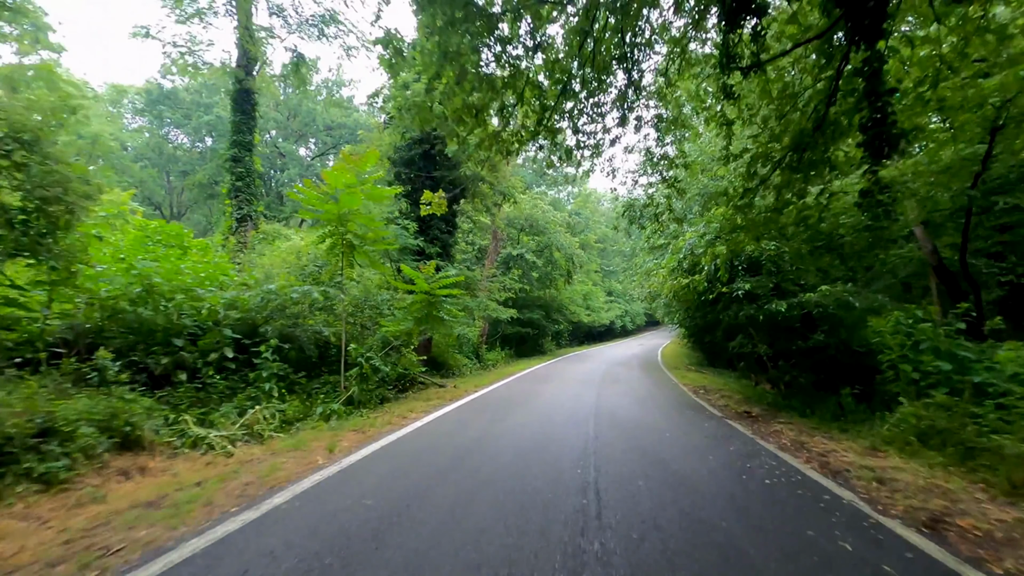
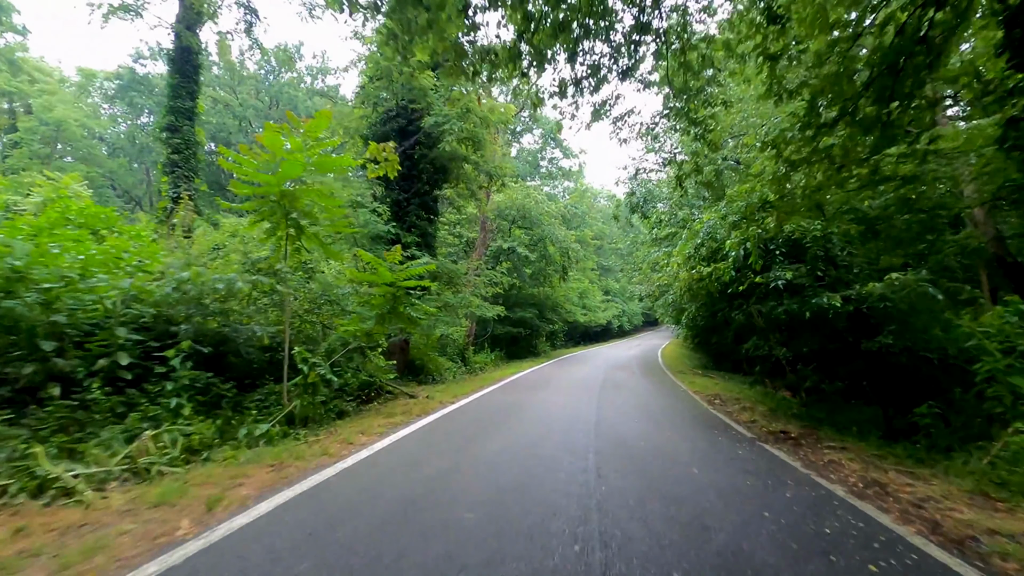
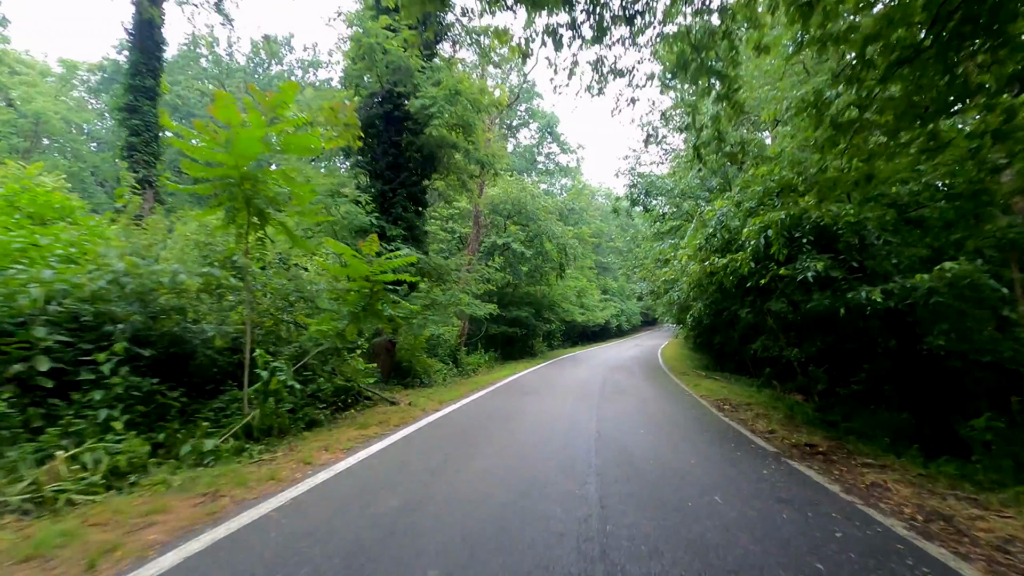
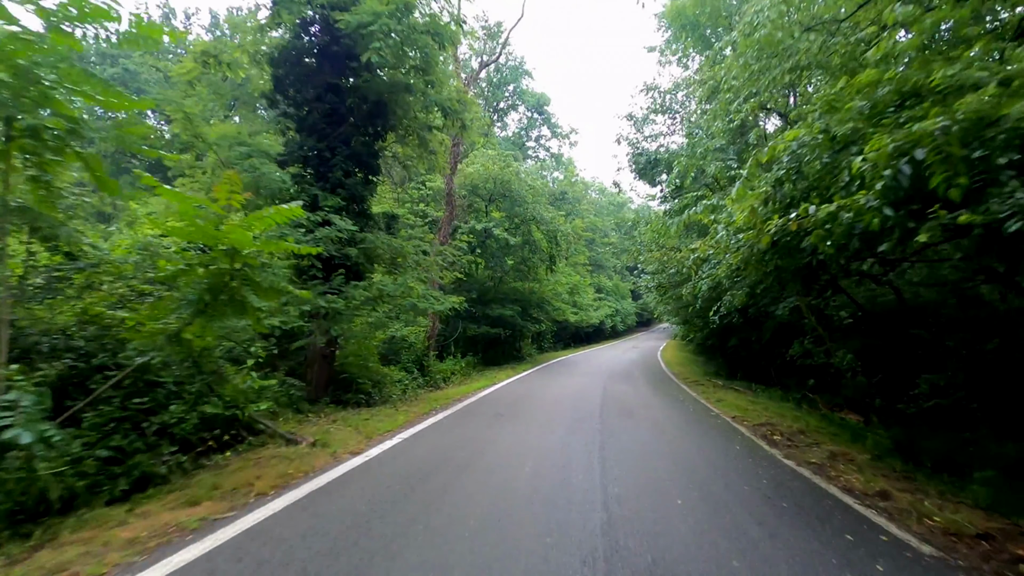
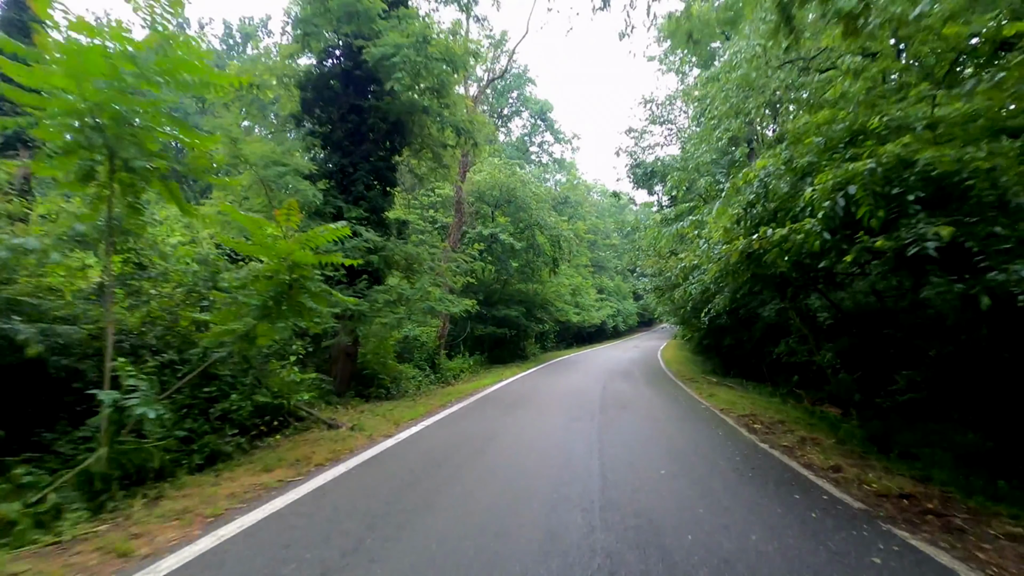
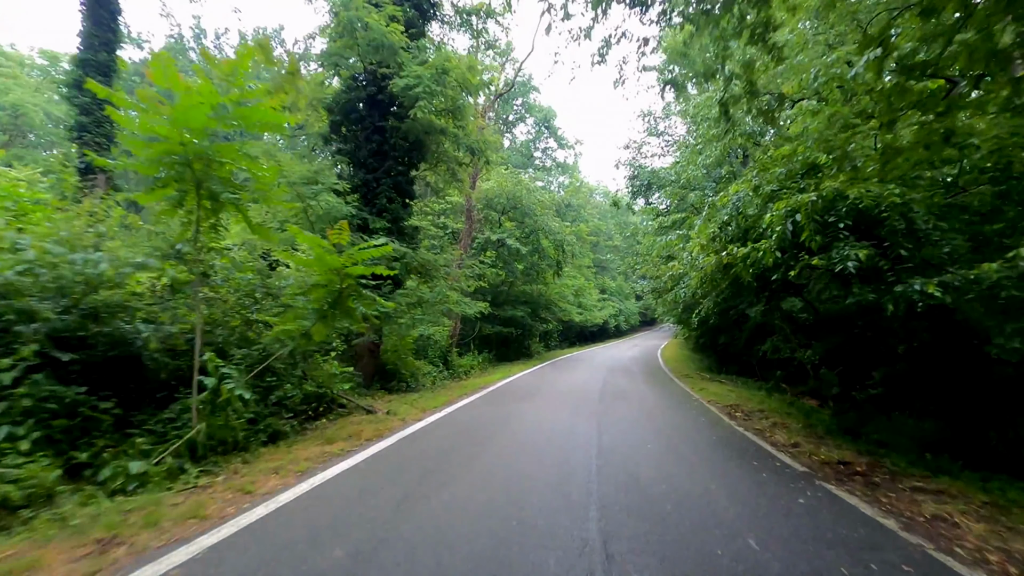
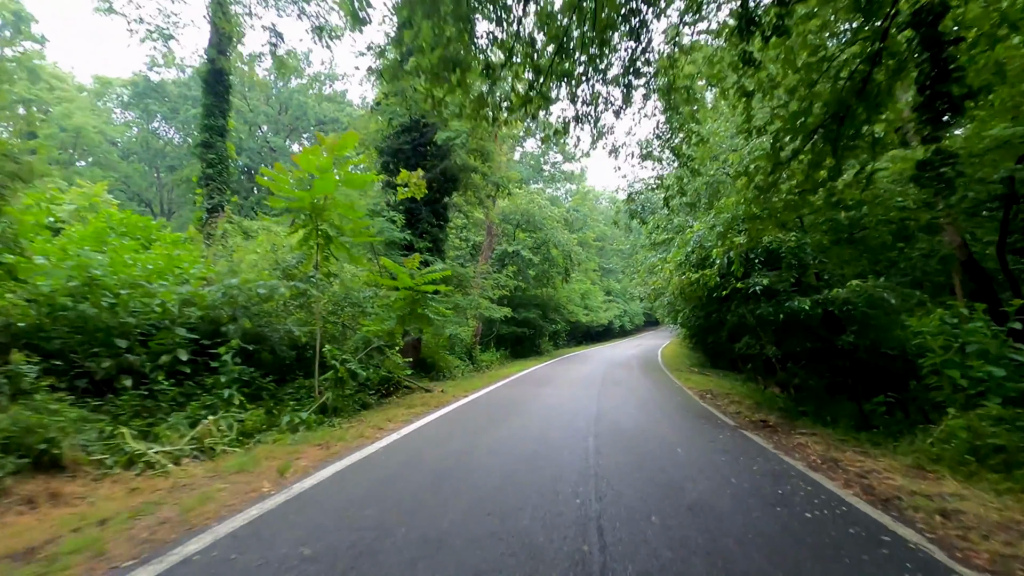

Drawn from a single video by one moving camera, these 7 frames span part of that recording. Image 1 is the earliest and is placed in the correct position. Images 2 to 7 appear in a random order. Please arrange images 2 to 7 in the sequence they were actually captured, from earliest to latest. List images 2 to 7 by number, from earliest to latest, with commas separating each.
7, 2, 3, 6, 5, 4
